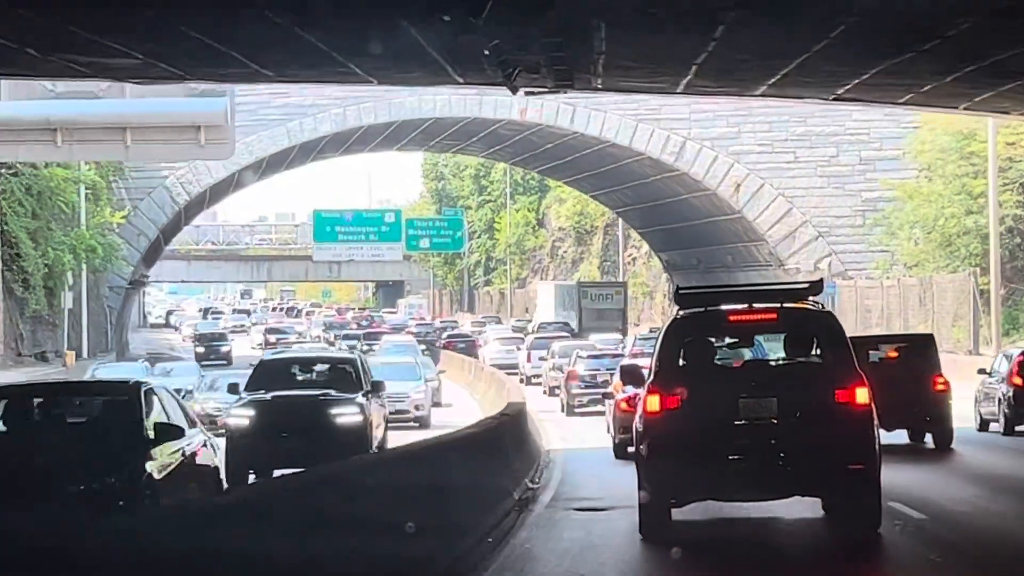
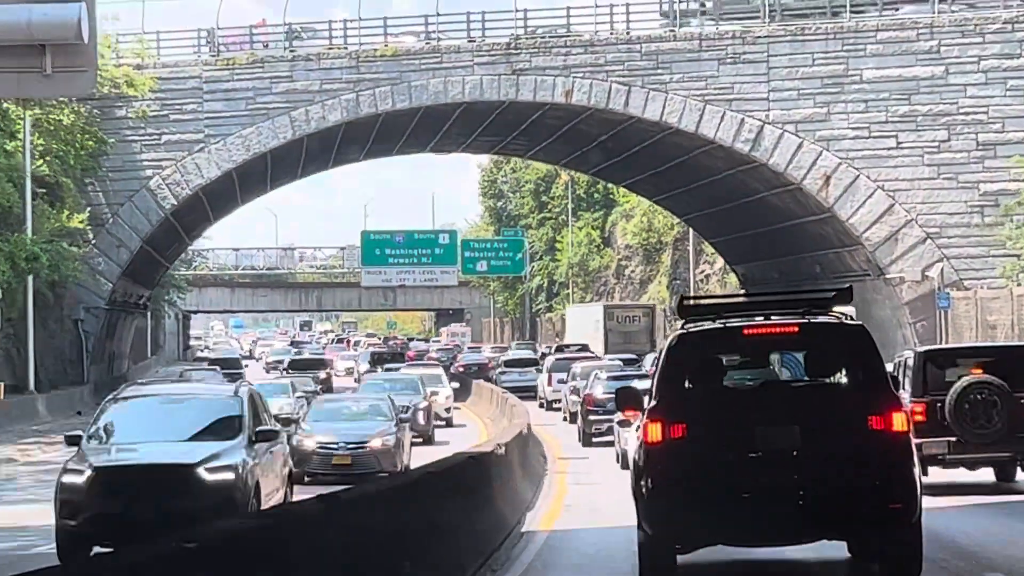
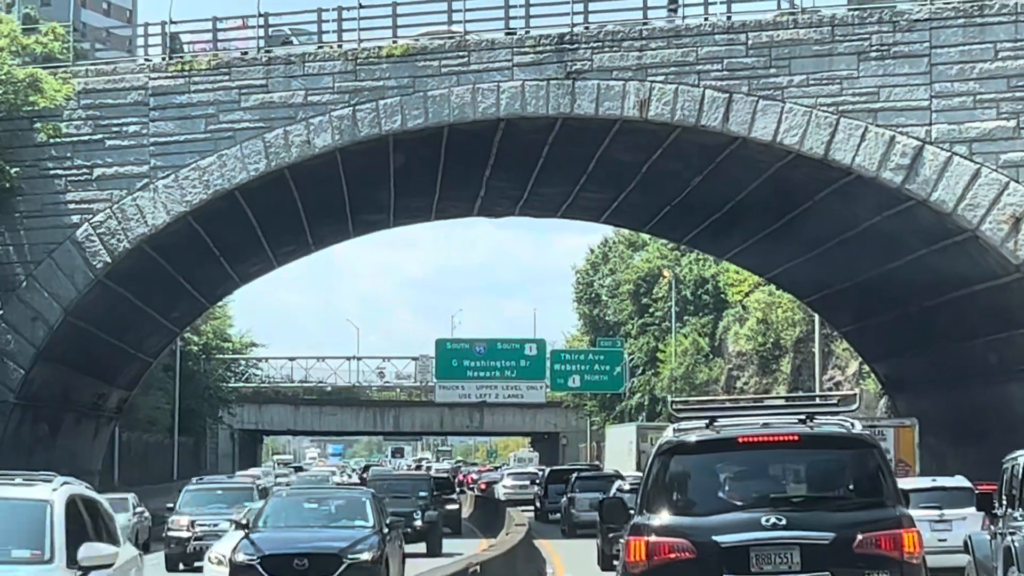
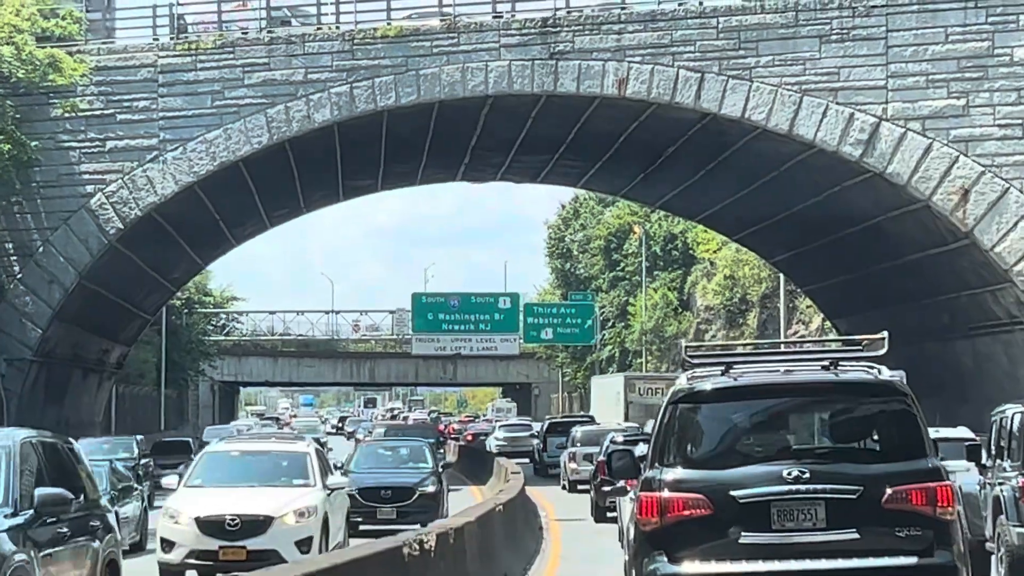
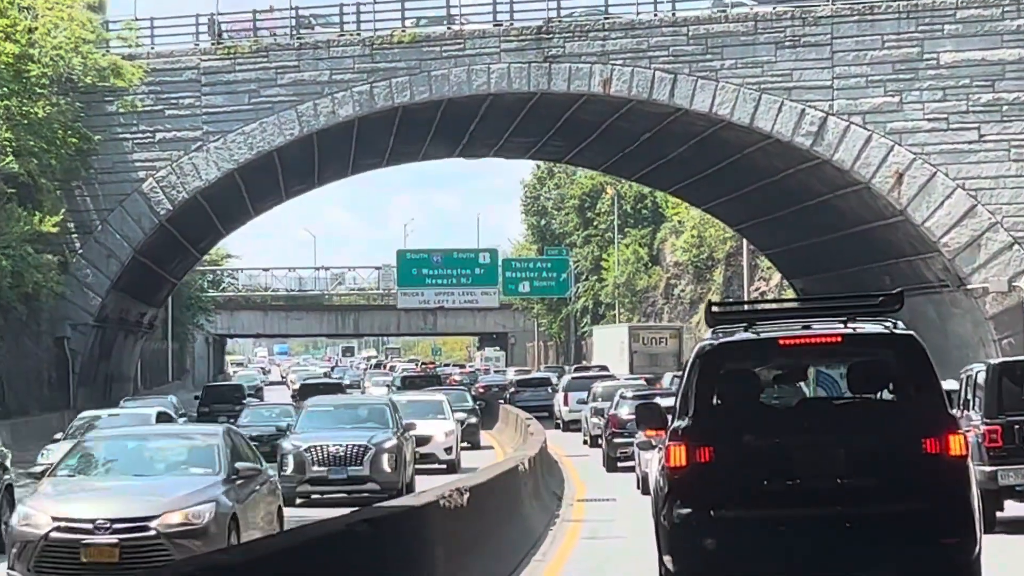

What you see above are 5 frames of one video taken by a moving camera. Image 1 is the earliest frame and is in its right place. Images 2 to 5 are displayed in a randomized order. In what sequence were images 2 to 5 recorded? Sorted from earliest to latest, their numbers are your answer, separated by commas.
2, 5, 4, 3
